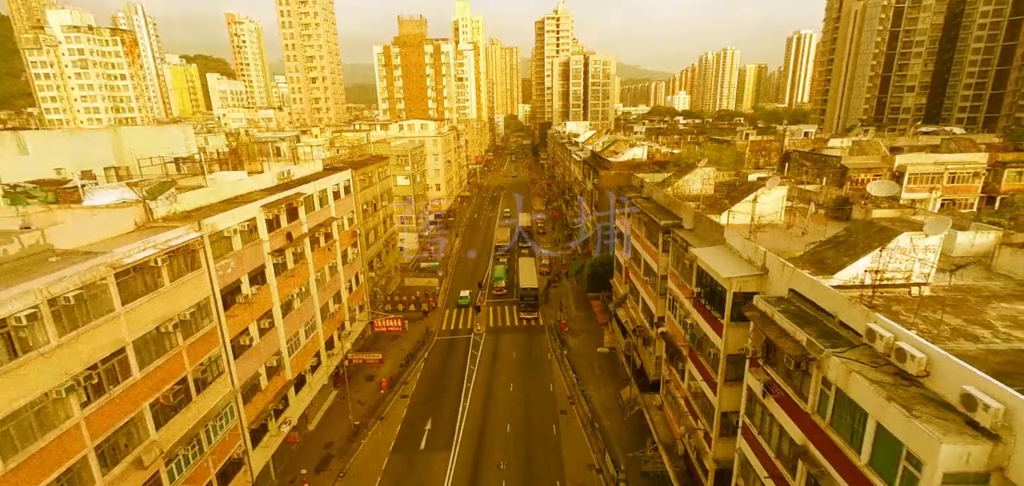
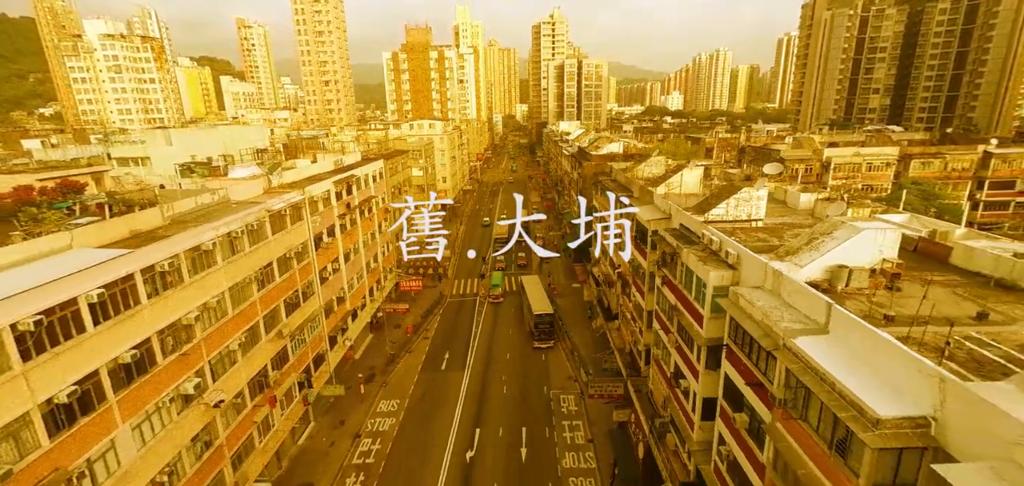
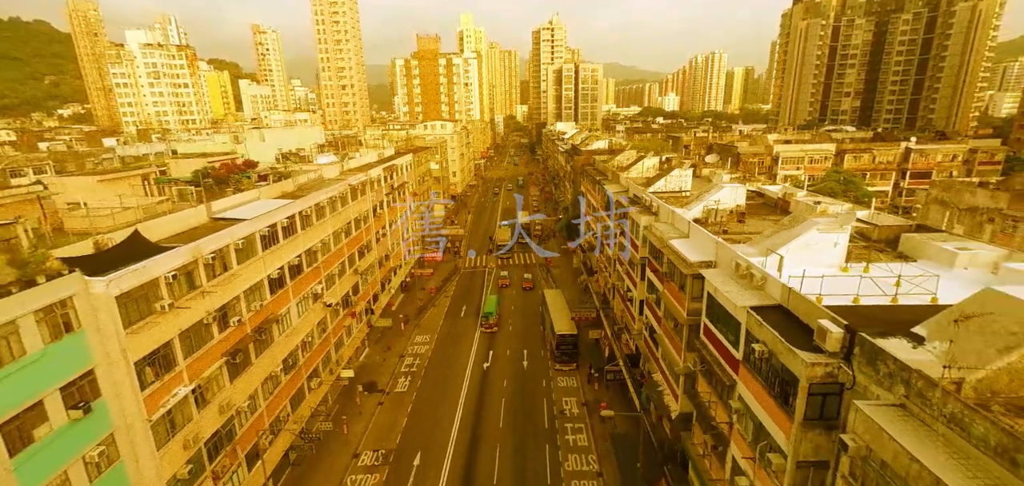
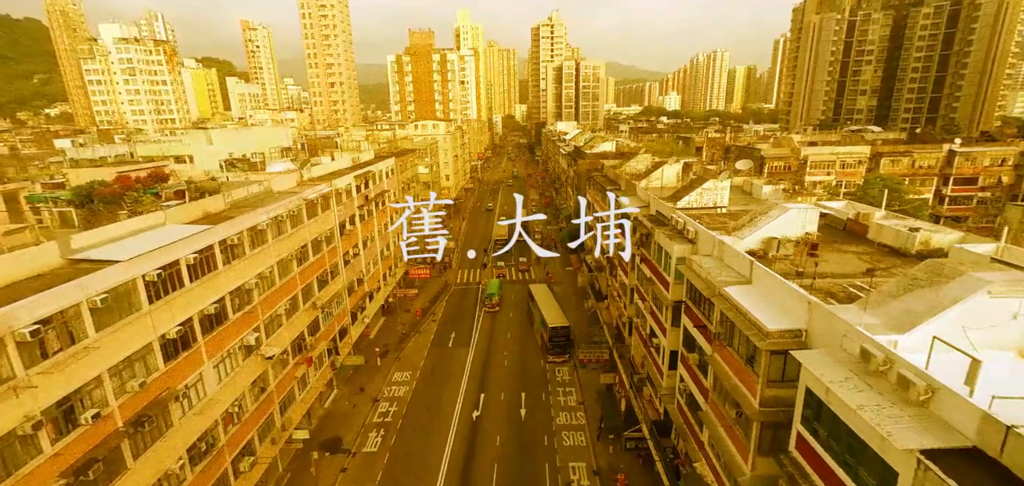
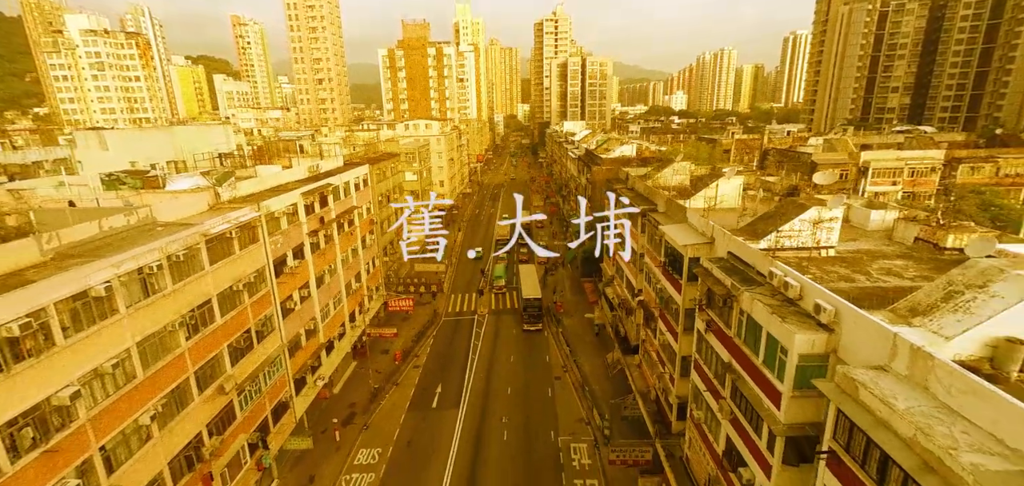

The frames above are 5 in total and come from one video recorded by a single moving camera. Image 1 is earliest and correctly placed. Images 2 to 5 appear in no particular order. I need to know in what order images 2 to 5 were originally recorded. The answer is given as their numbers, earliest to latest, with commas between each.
5, 2, 4, 3
